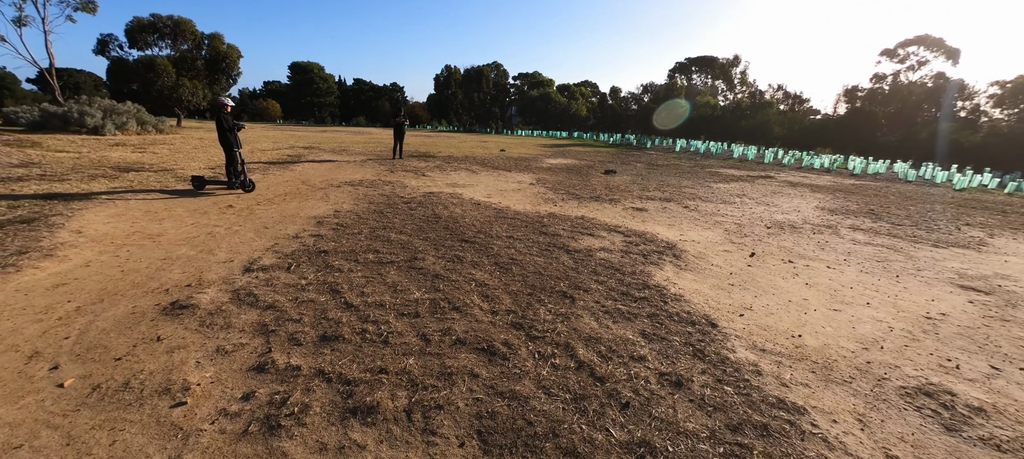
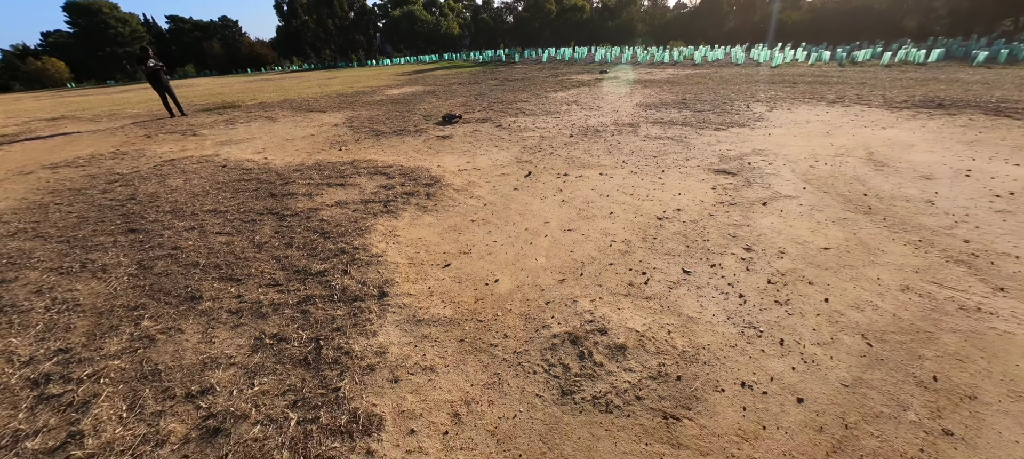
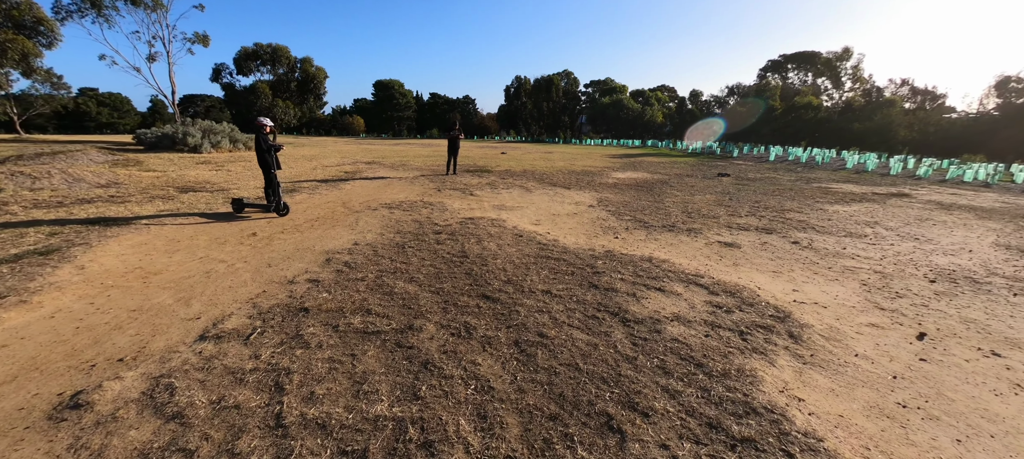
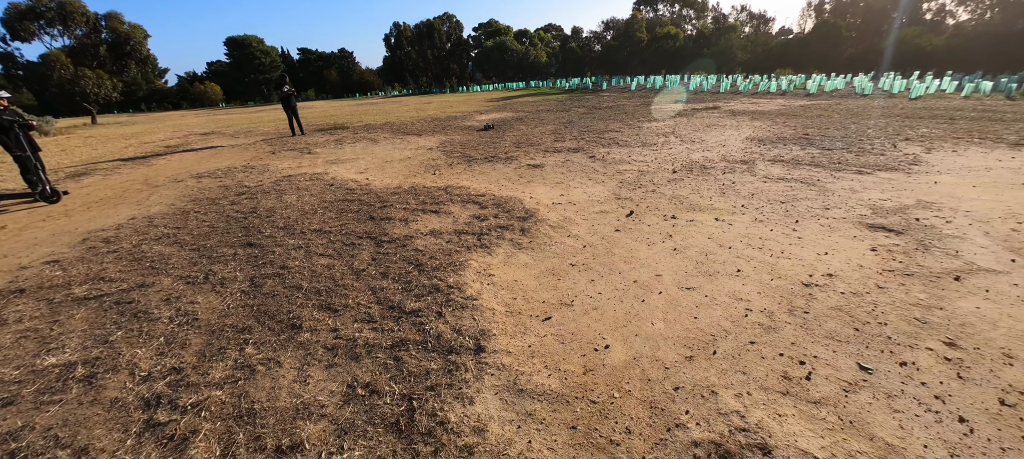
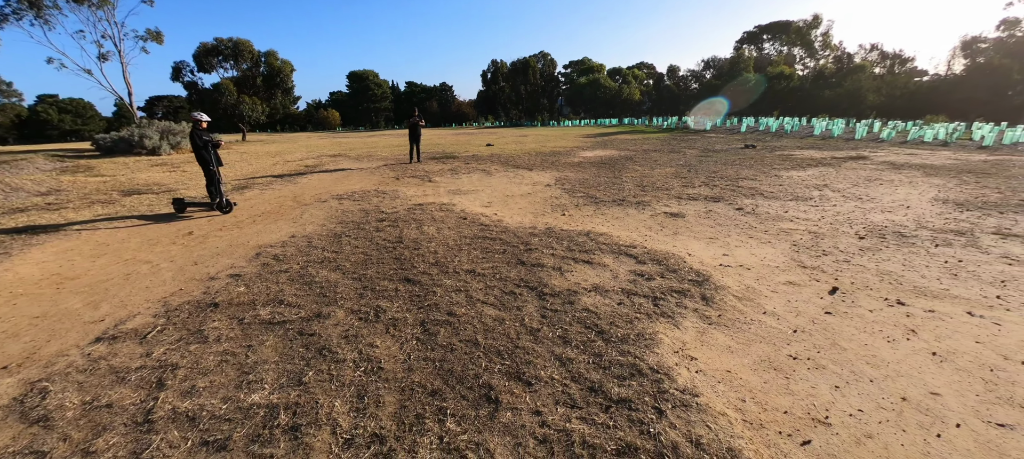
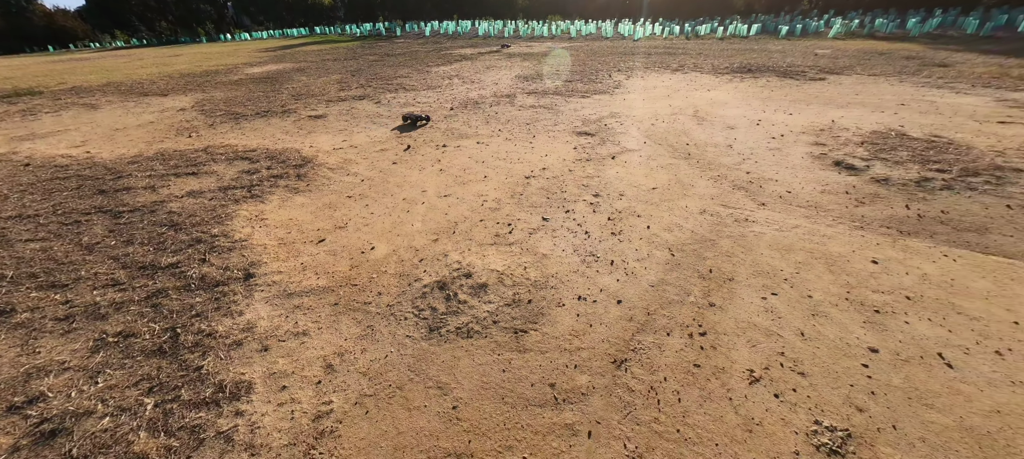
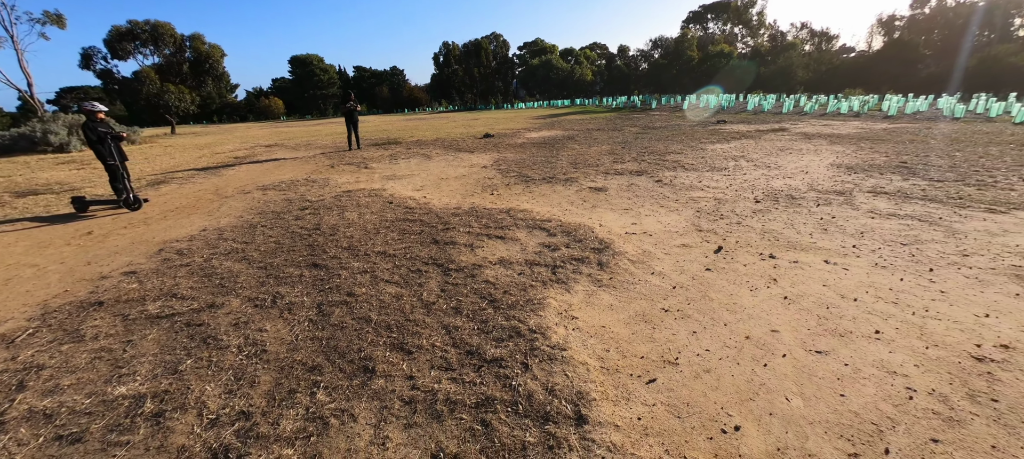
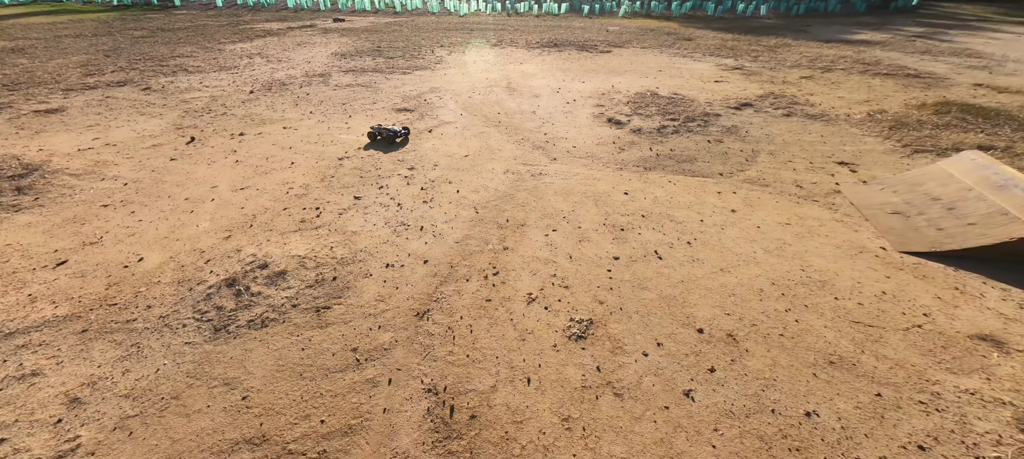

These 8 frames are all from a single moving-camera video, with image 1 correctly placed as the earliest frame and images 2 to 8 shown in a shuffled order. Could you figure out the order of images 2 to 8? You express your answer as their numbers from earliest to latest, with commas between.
3, 5, 7, 4, 2, 6, 8
